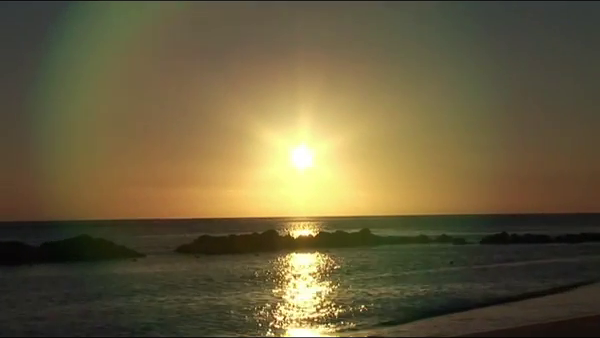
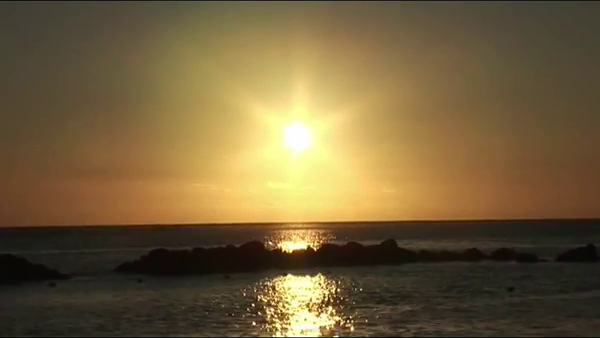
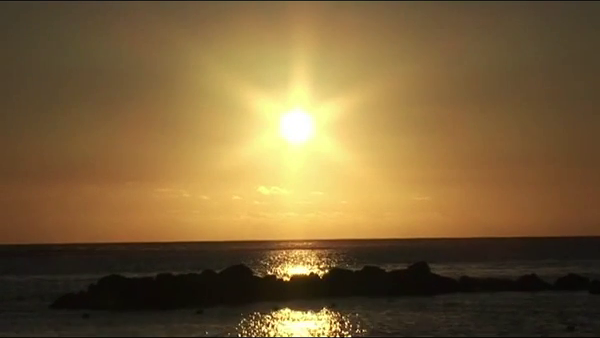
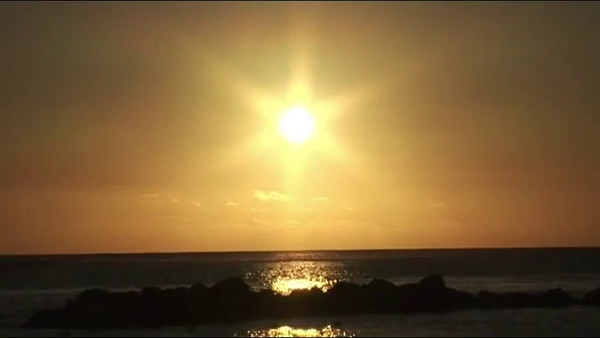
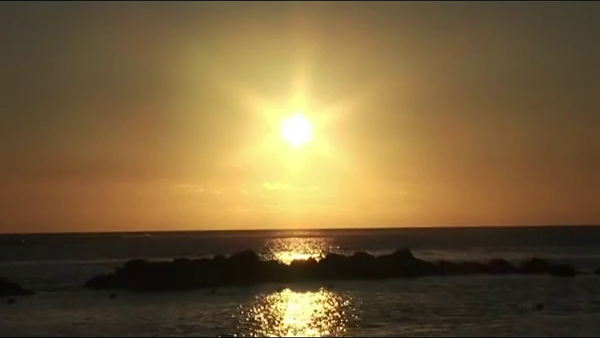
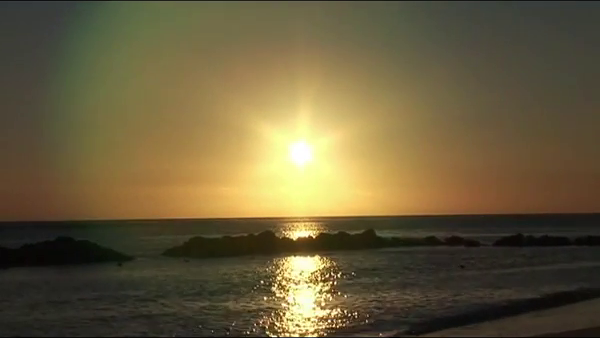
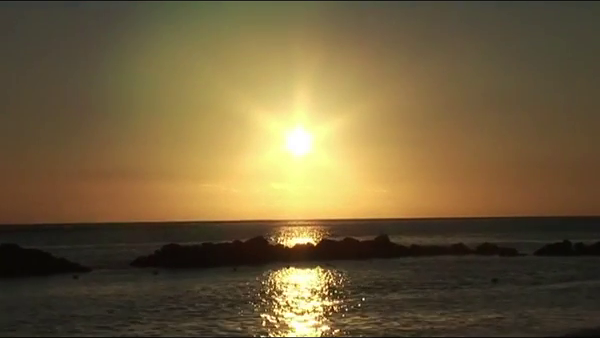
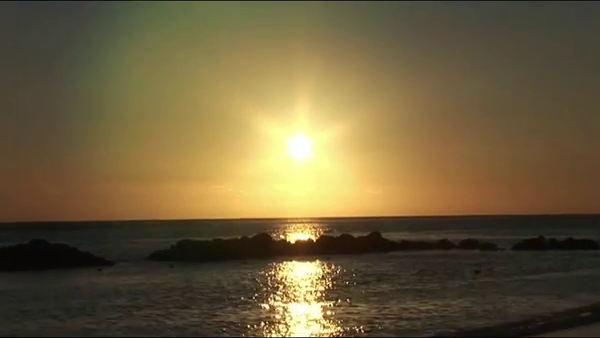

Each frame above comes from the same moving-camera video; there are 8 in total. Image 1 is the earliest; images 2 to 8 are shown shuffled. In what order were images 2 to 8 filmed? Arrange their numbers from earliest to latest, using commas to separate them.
6, 8, 7, 2, 5, 3, 4
